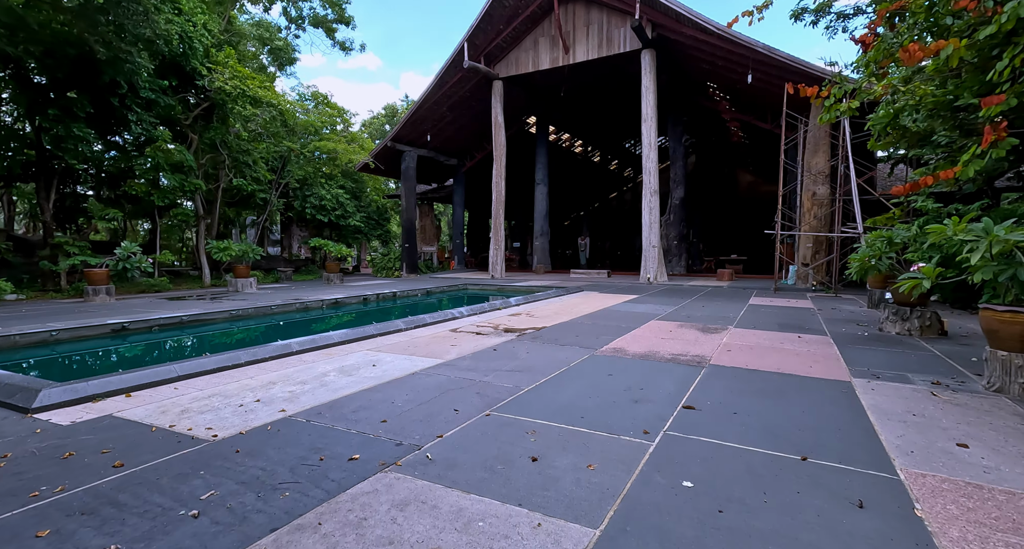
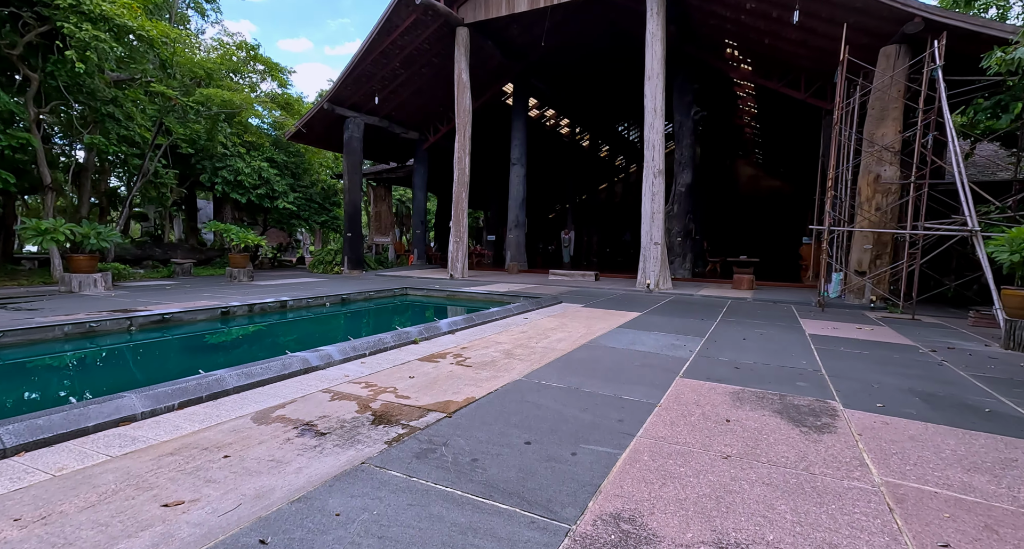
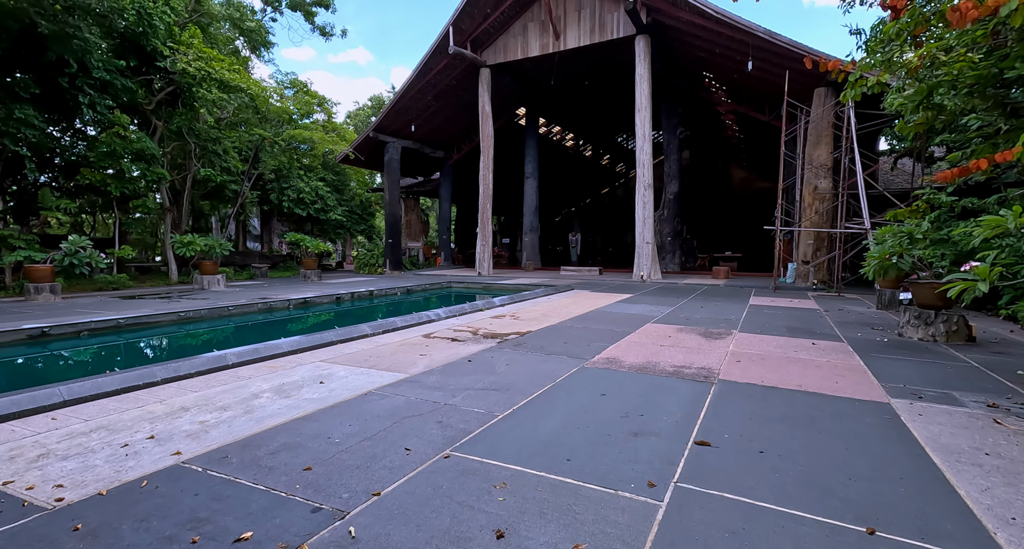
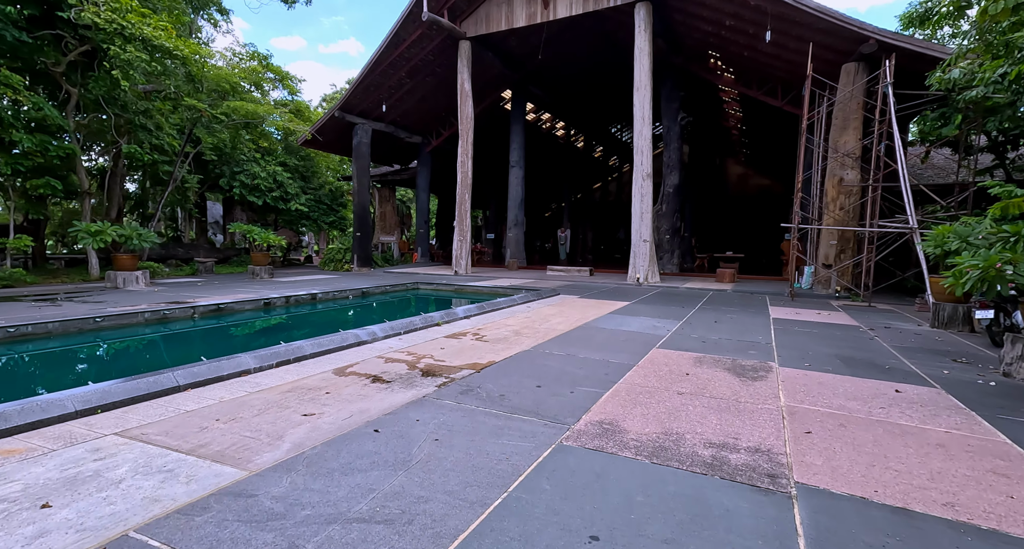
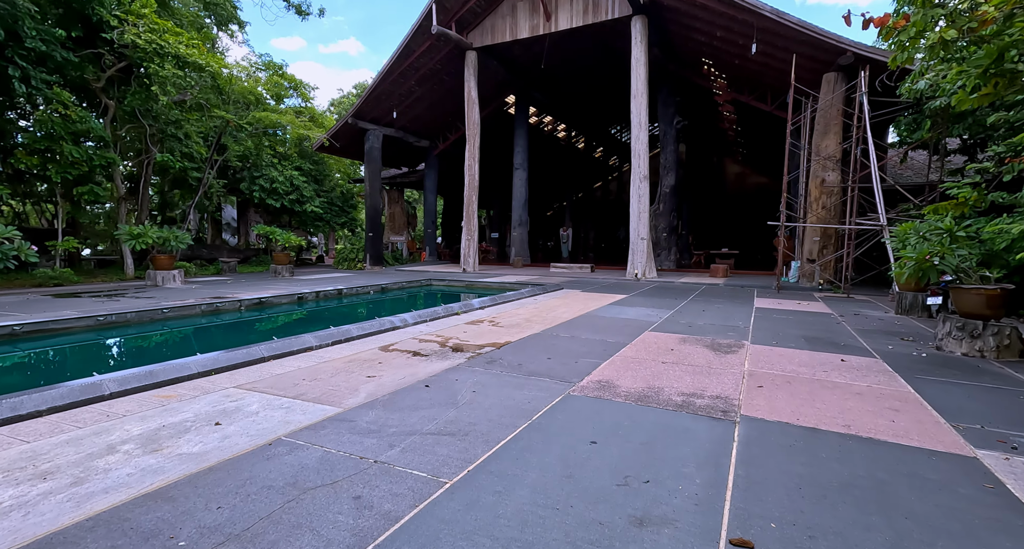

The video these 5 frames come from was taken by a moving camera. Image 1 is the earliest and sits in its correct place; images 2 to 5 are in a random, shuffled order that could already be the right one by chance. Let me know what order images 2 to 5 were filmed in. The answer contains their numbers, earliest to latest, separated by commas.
3, 5, 4, 2
